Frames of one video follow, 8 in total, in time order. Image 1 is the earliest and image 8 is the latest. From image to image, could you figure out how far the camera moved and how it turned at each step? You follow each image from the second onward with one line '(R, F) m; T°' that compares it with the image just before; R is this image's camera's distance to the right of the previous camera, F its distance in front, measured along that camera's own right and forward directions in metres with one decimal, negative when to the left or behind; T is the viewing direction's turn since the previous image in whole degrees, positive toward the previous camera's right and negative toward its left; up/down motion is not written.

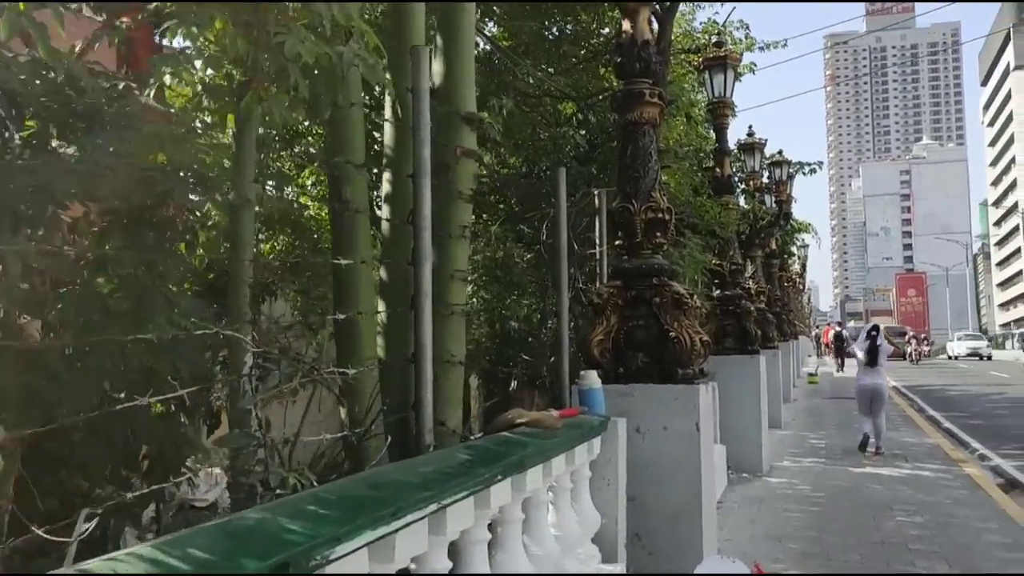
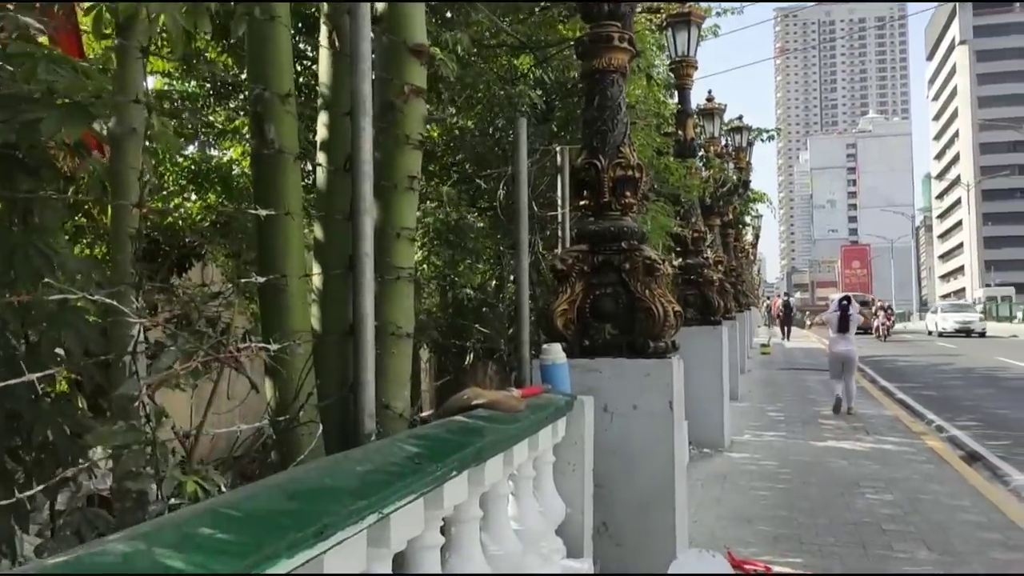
(0.0, +0.5) m; +3°
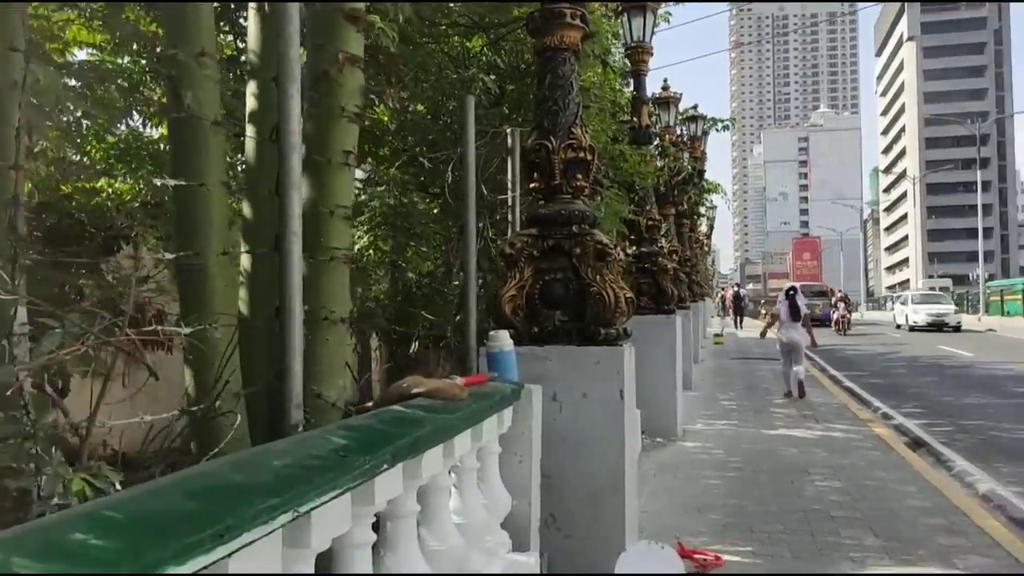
(+0.1, +0.2) m; +3°
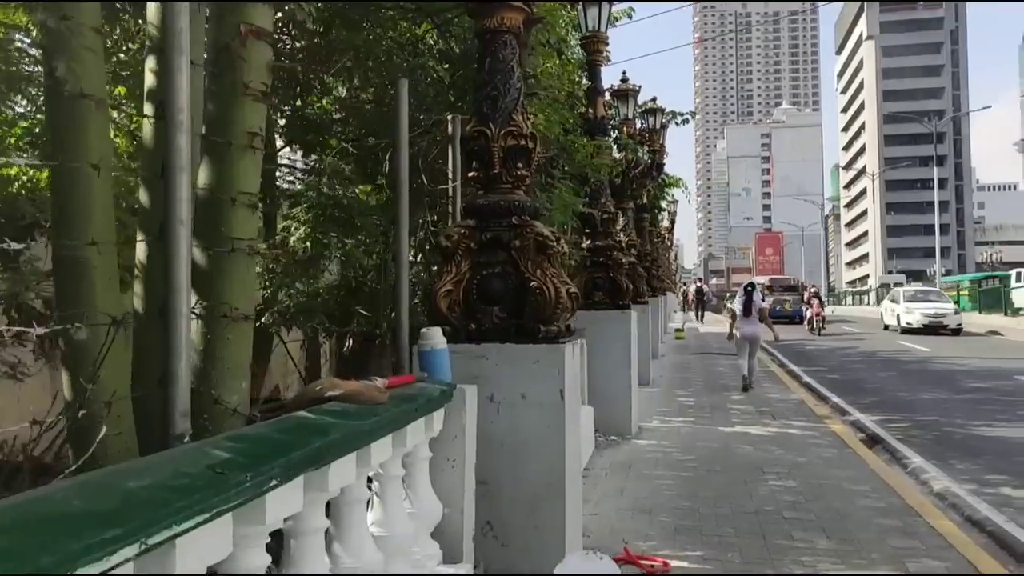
(+0.1, +0.2) m; +2°
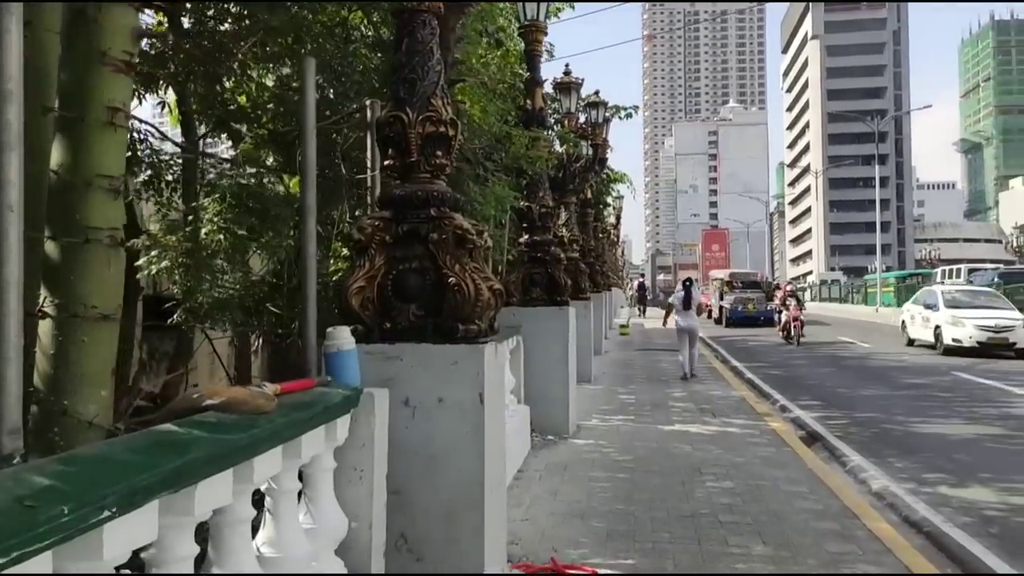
(+0.1, +0.3) m; +3°
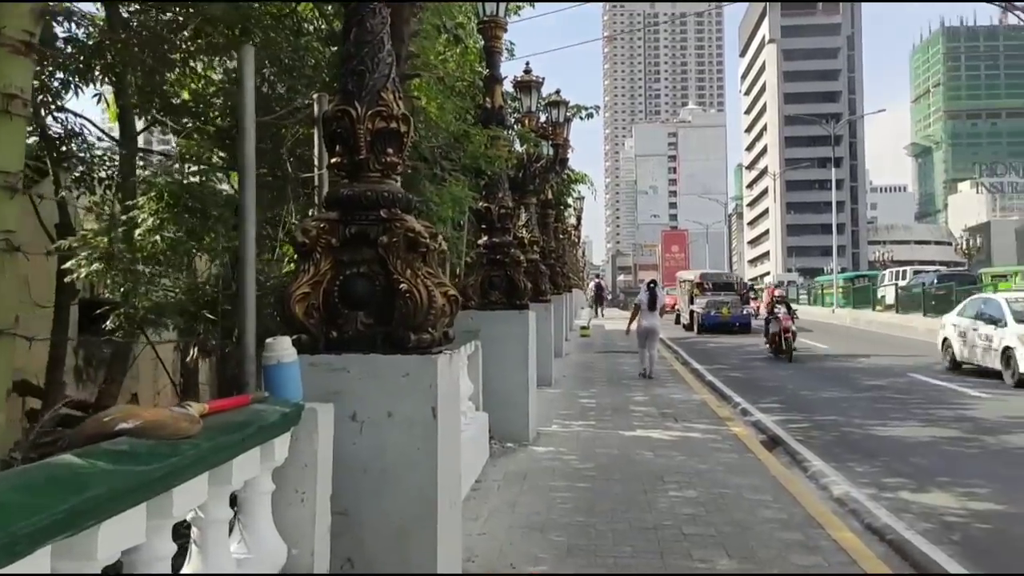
(0.0, +0.2) m; +3°
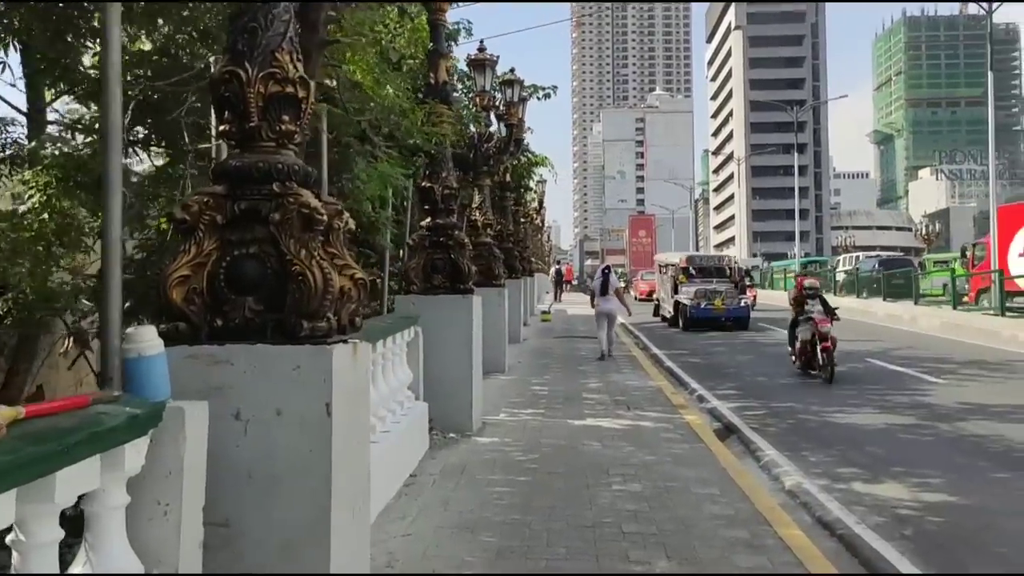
(+0.2, +0.4) m; +2°
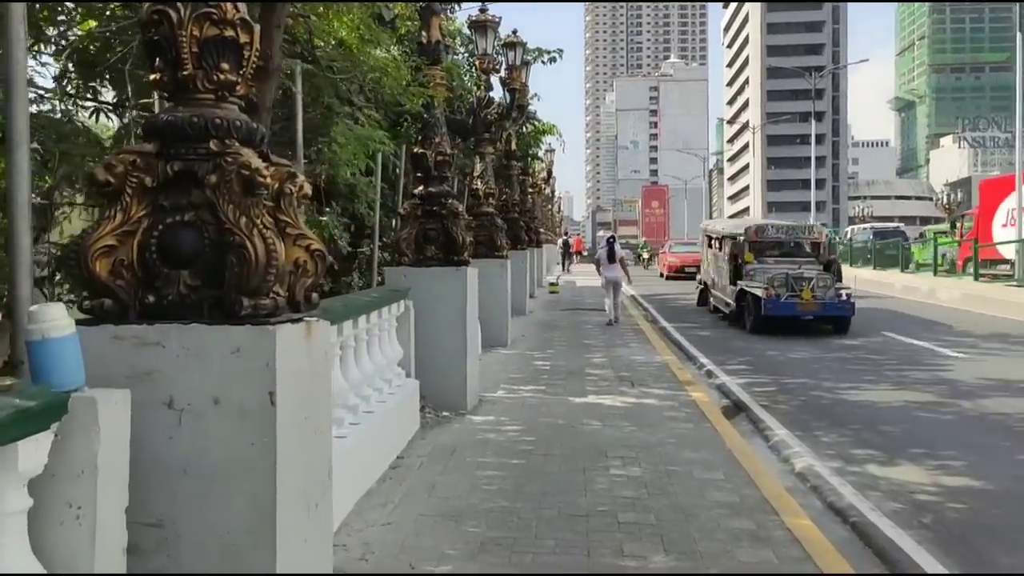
(+0.1, +0.4) m; -1°
